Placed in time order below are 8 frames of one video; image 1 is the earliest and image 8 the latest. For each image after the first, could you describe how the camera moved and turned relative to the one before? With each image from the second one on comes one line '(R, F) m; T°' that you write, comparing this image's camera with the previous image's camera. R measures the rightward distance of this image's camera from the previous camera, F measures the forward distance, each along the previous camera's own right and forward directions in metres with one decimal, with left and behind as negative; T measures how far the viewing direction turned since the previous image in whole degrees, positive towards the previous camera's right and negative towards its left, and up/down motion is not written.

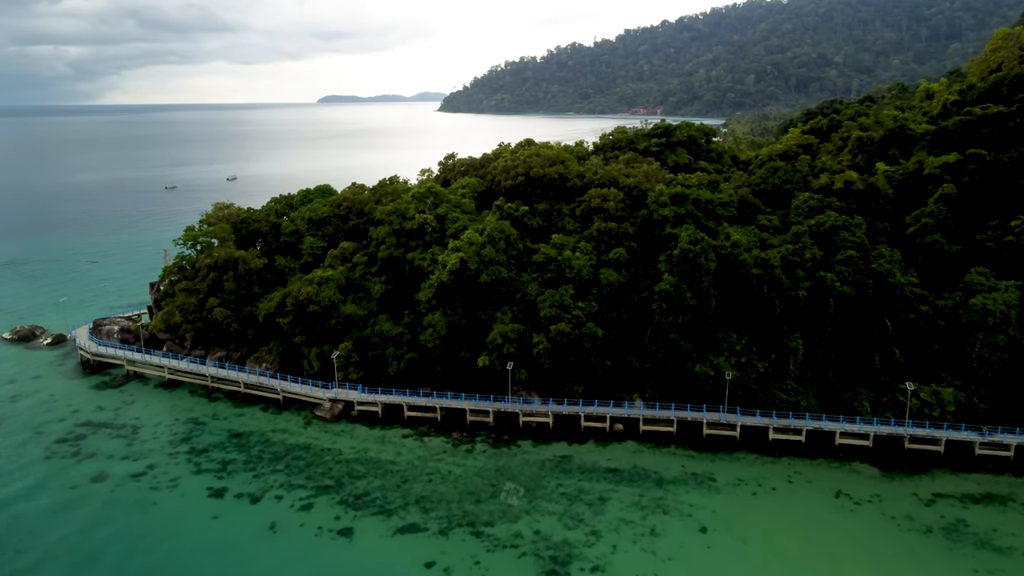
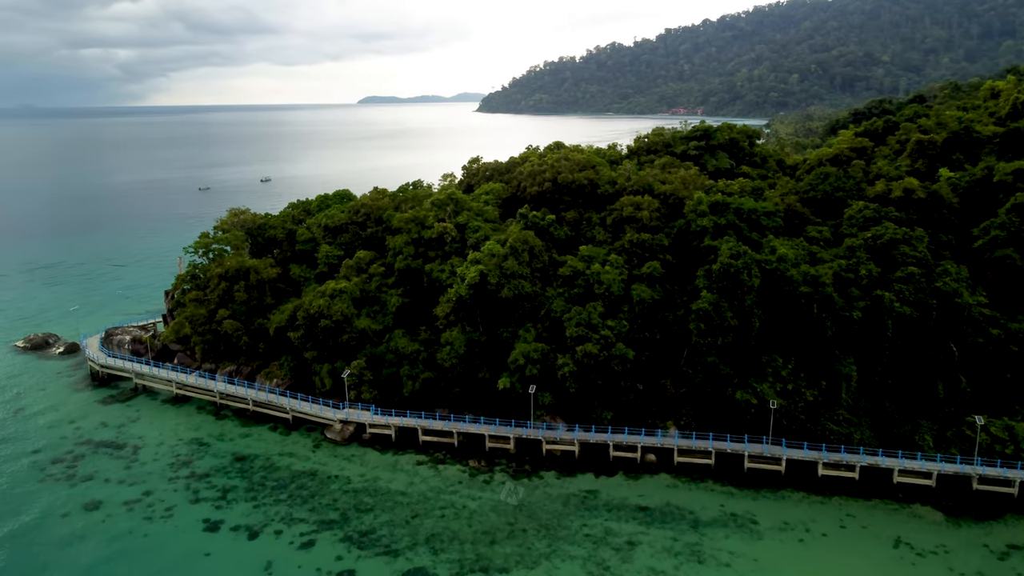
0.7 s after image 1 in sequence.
(+0.5, +2.5) m; -3°
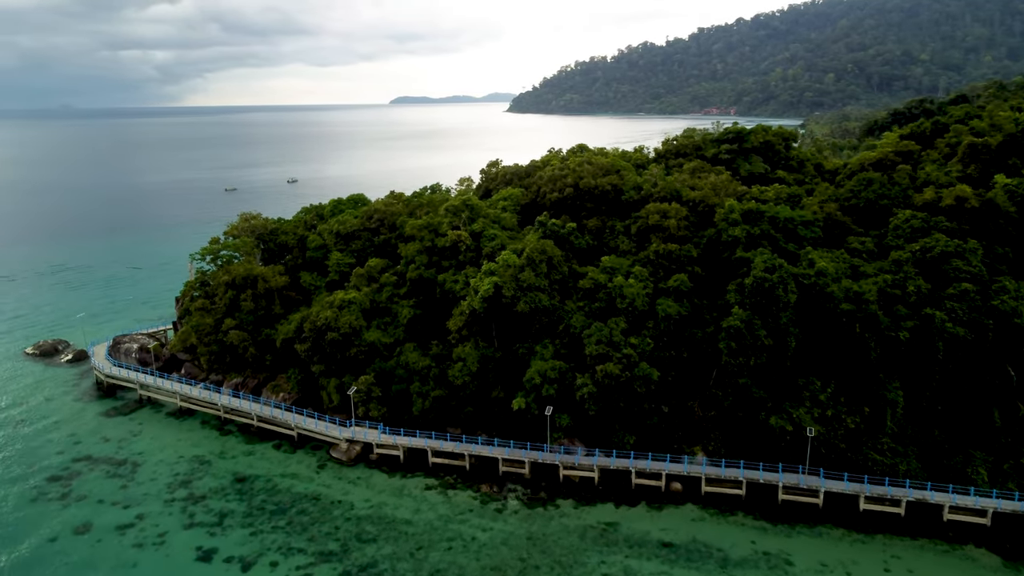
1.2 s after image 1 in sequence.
(+0.4, +1.9) m; -2°
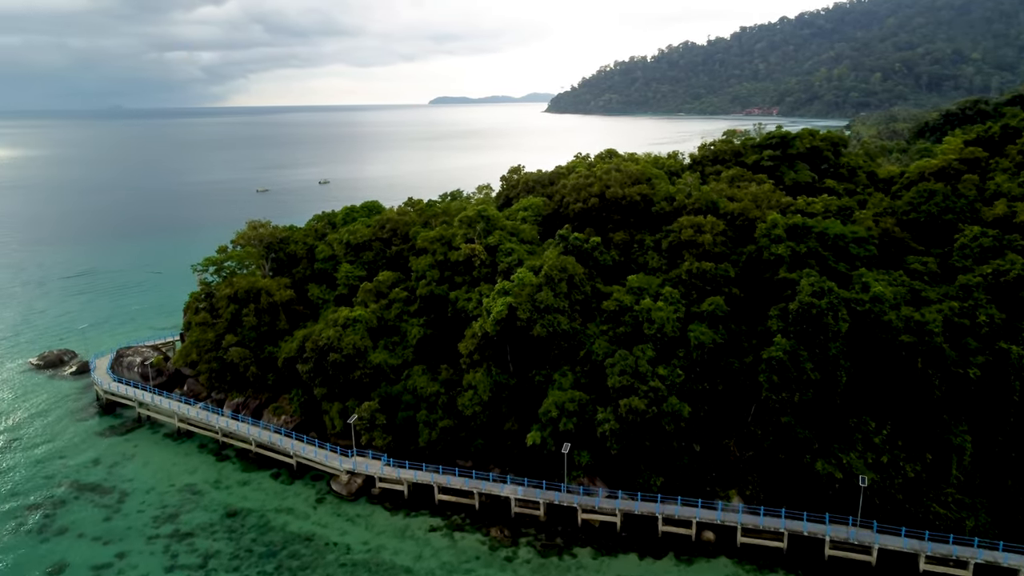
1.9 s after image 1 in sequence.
(+0.6, +2.6) m; -3°
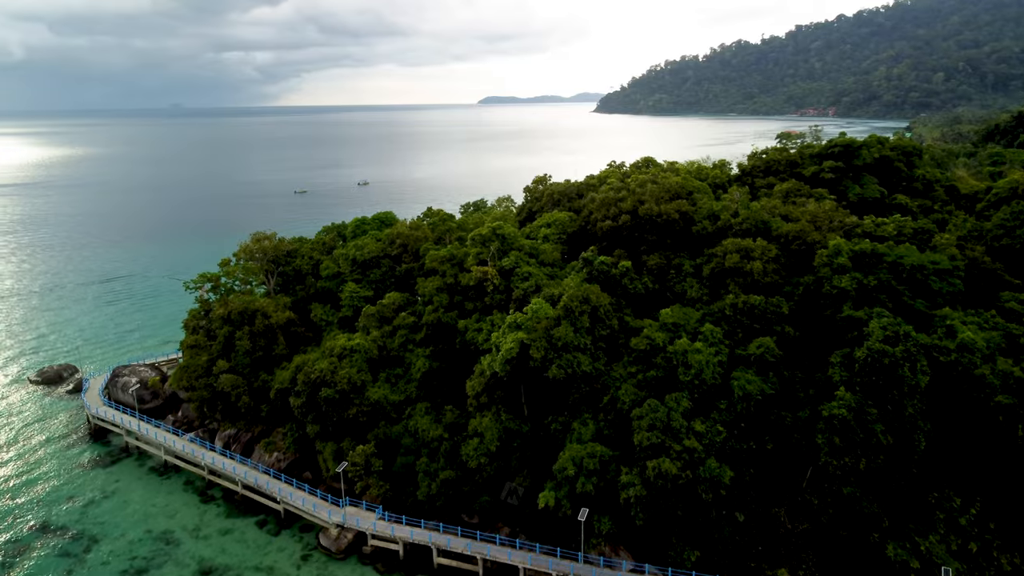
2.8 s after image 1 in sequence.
(+0.9, +3.6) m; -3°
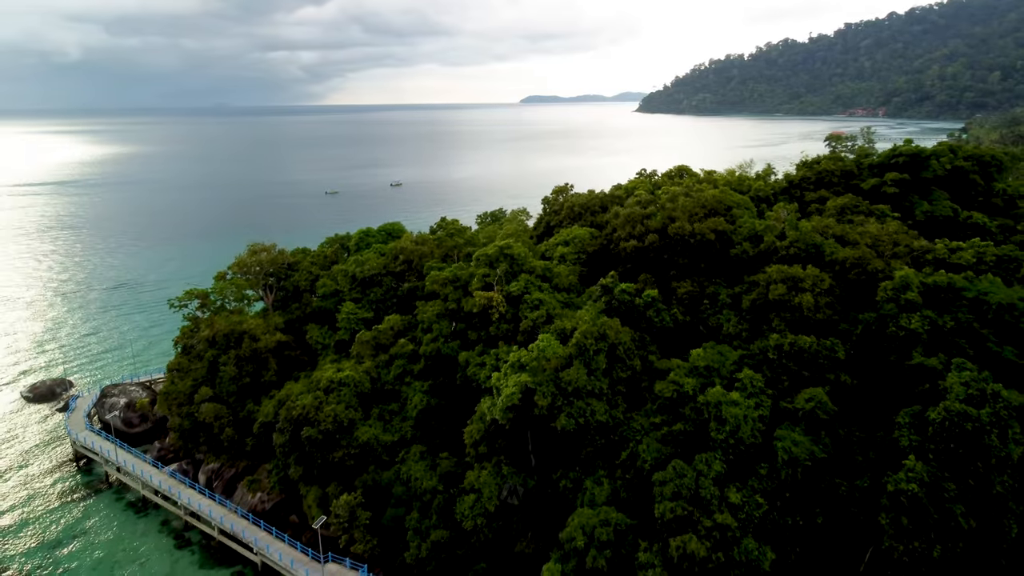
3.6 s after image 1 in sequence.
(+0.8, +3.2) m; -3°
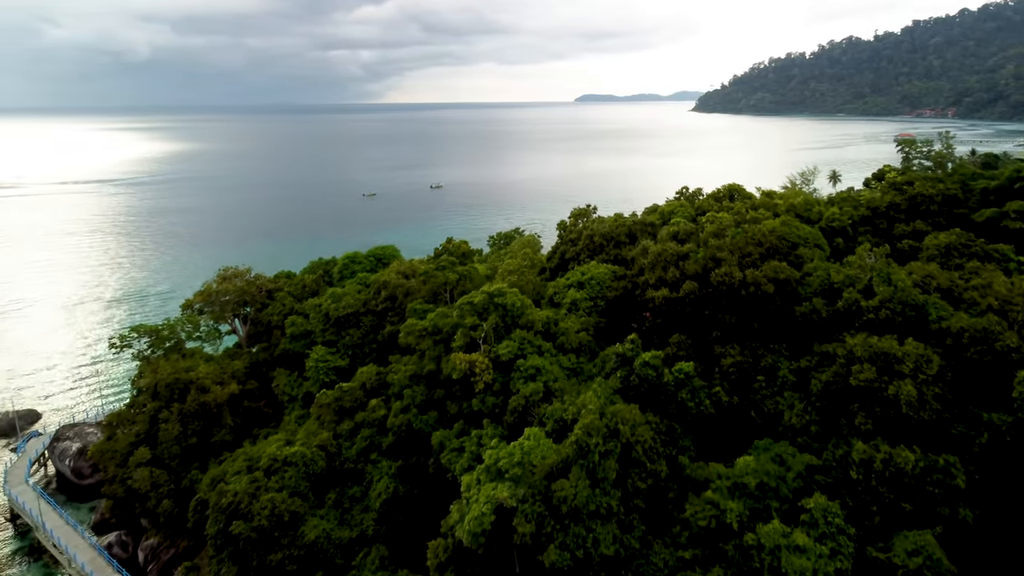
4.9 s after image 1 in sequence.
(+1.2, +5.2) m; -4°
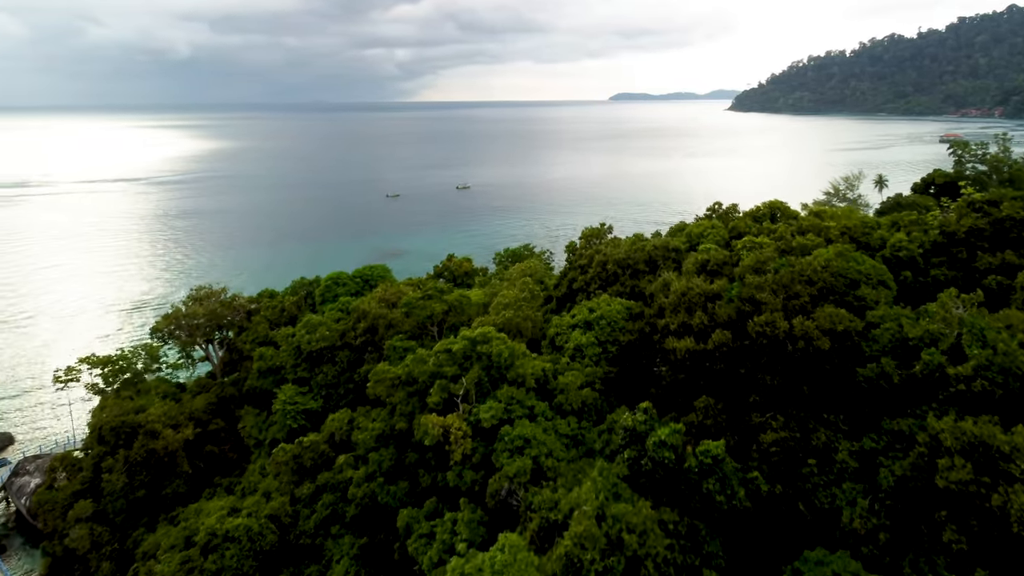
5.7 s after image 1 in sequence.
(+0.7, +3.3) m; -2°
